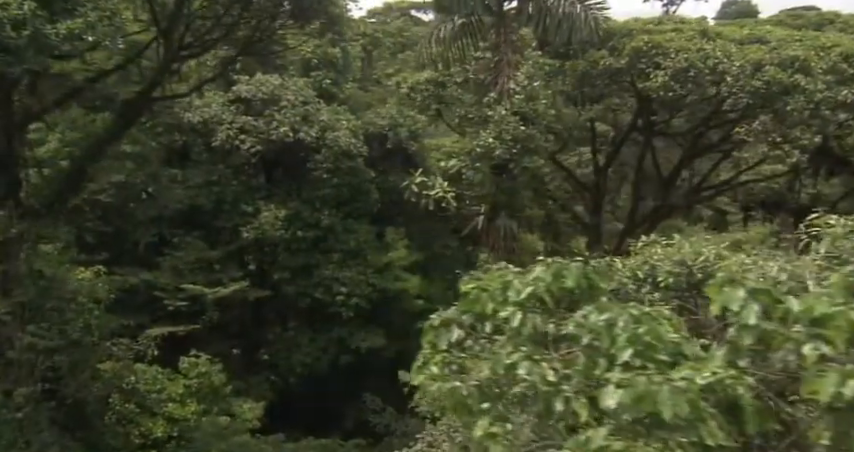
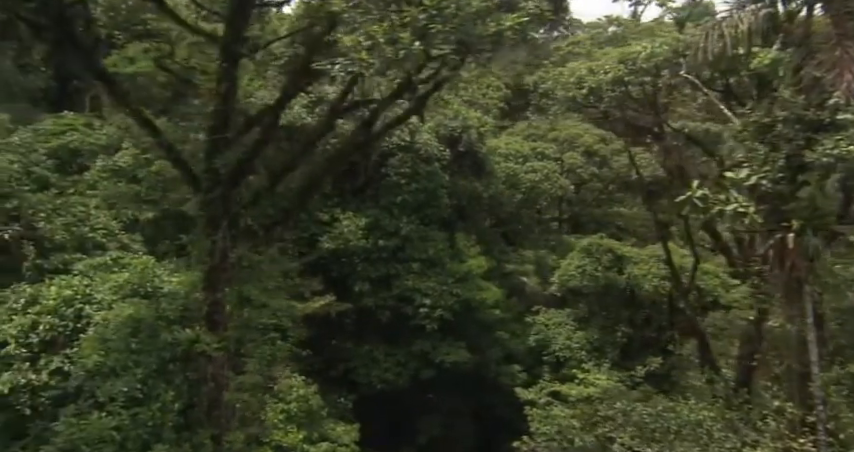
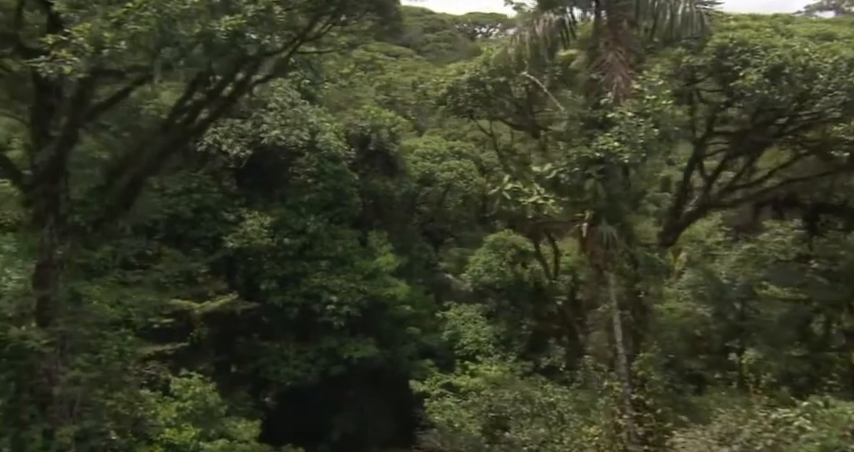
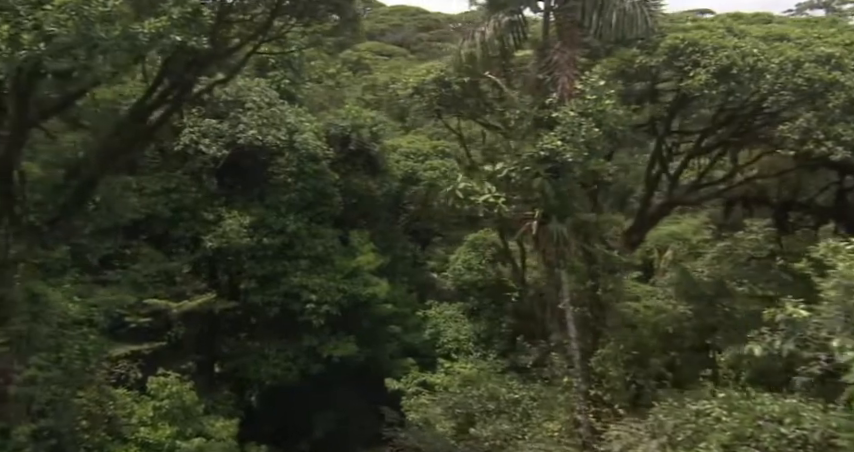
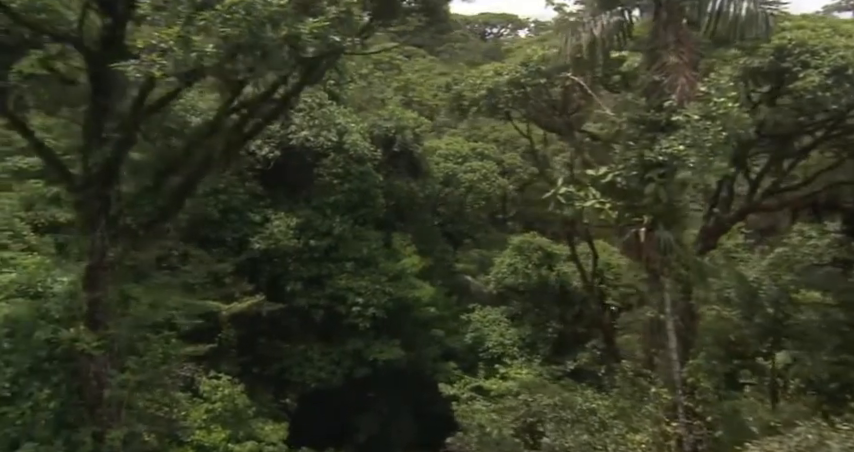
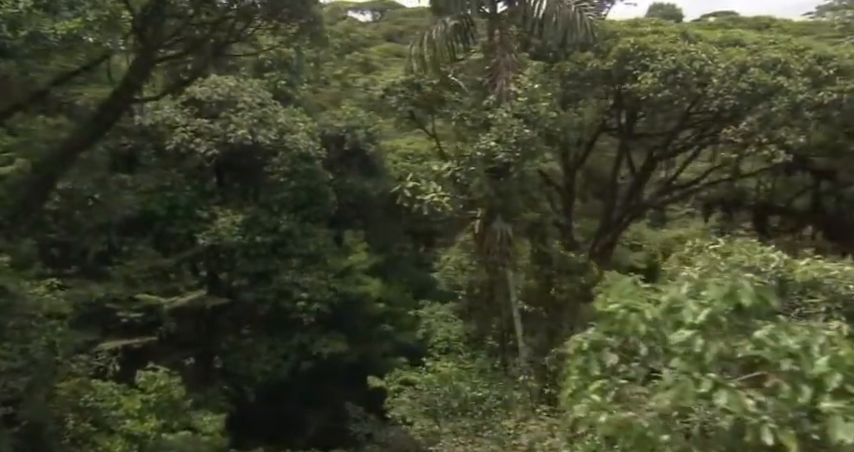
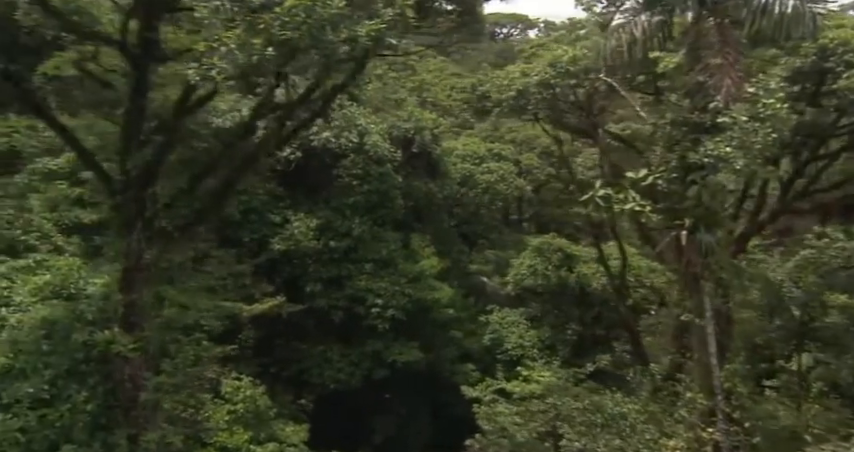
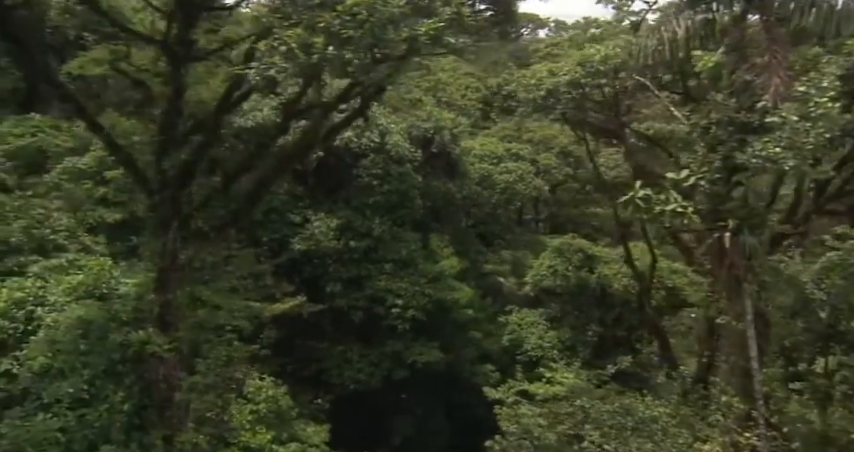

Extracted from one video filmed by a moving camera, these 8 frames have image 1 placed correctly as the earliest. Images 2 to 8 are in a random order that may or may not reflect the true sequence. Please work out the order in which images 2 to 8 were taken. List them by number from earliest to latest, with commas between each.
6, 4, 3, 5, 7, 8, 2
